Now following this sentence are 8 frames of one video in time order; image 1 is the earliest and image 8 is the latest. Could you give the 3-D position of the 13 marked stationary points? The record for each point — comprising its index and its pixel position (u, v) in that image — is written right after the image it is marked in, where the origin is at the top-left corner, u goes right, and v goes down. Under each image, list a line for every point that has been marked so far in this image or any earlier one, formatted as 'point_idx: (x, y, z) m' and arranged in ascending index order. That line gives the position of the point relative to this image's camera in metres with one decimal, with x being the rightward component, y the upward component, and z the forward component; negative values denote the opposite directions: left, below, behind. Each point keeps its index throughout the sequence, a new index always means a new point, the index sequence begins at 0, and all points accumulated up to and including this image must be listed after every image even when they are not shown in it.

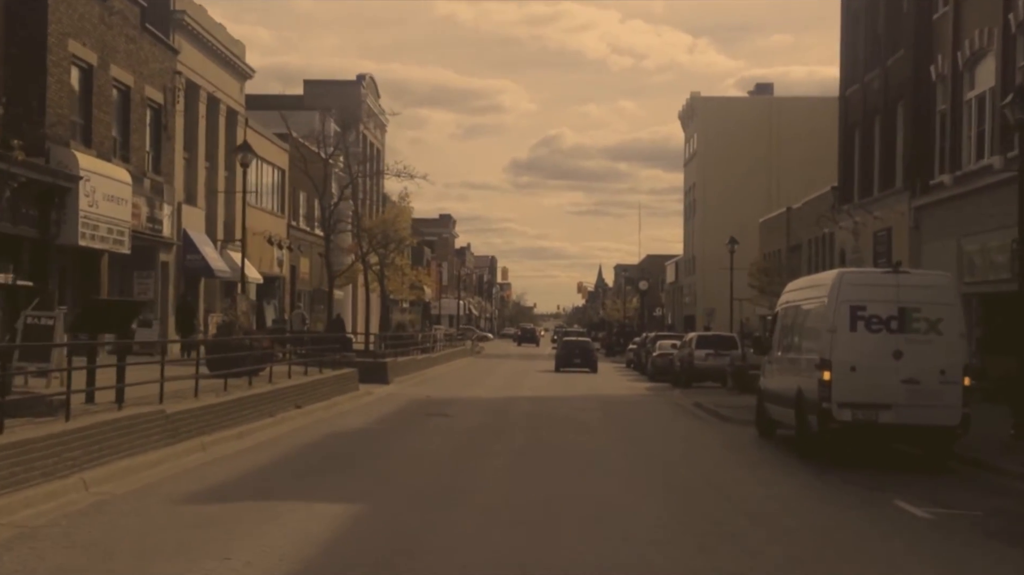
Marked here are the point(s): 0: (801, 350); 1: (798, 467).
0: (+4.3, -0.9, +18.6) m
1: (+3.9, -2.5, +17.1) m
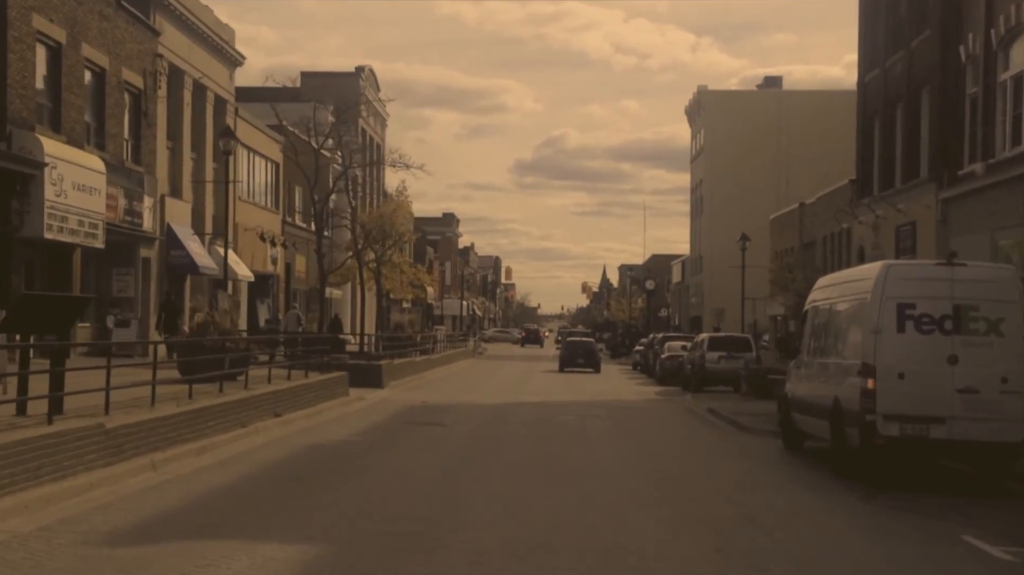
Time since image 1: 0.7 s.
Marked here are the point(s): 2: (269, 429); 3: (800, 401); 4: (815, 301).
0: (+4.3, -0.9, +16.6) m
1: (+3.9, -2.4, +15.1) m
2: (-3.7, -2.2, +19.2) m
3: (+4.3, -1.7, +18.7) m
4: (+4.6, -0.2, +18.7) m
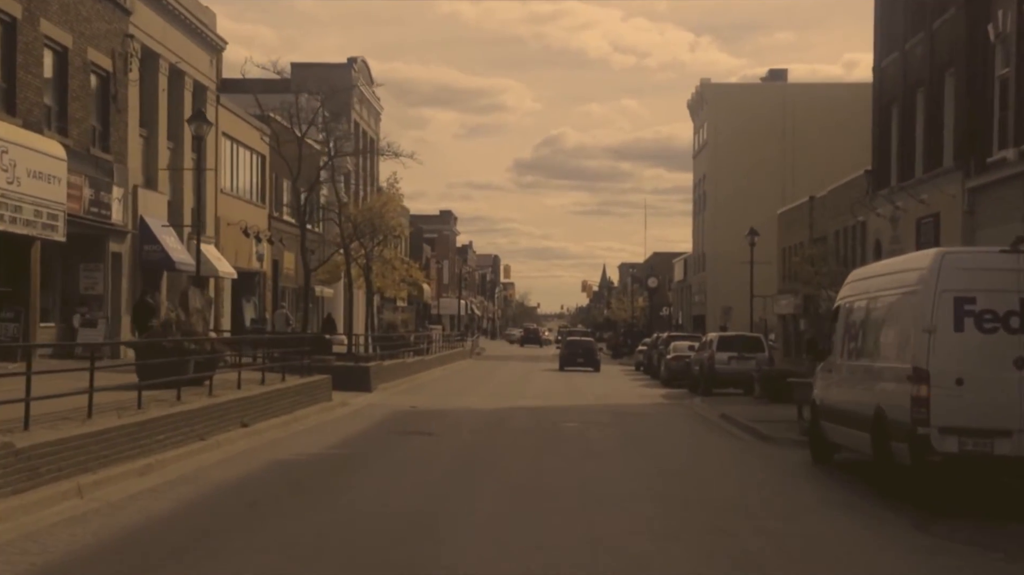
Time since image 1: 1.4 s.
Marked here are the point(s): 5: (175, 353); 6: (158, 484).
0: (+4.2, -0.8, +14.5) m
1: (+3.8, -2.3, +13.0) m
2: (-3.8, -2.1, +17.0) m
3: (+4.3, -1.6, +16.6) m
4: (+4.5, -0.1, +16.6) m
5: (-5.3, -1.0, +19.5) m
6: (-3.7, -2.1, +12.9) m
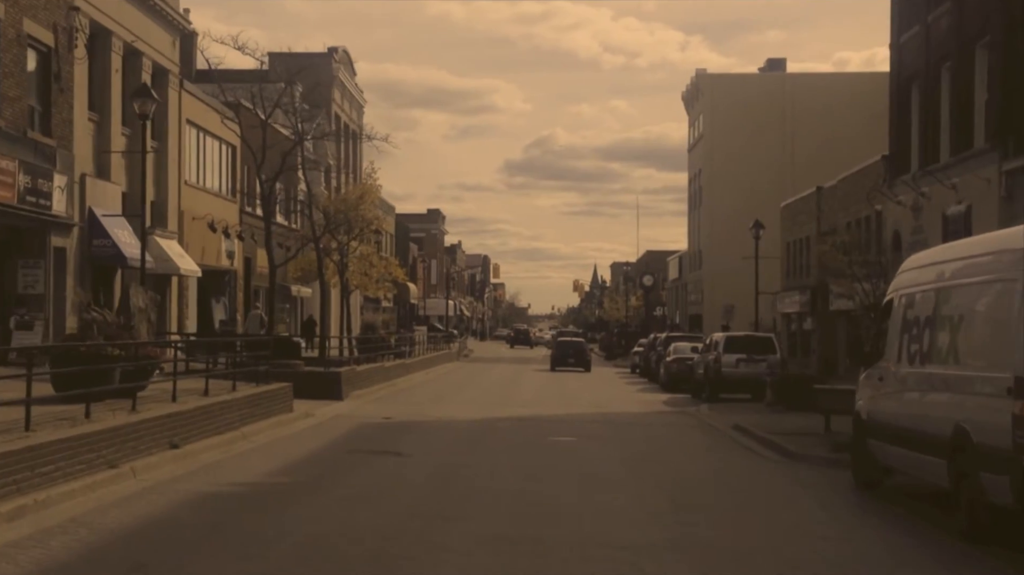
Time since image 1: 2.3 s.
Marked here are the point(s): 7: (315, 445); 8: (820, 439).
0: (+4.1, -0.7, +11.5) m
1: (+3.7, -2.2, +10.0) m
2: (-4.0, -2.0, +14.0) m
3: (+4.1, -1.5, +13.6) m
4: (+4.3, 0.0, +13.6) m
5: (-5.5, -1.0, +16.5) m
6: (-3.9, -2.0, +9.9) m
7: (-2.9, -2.3, +18.4) m
8: (+4.9, -2.4, +19.8) m
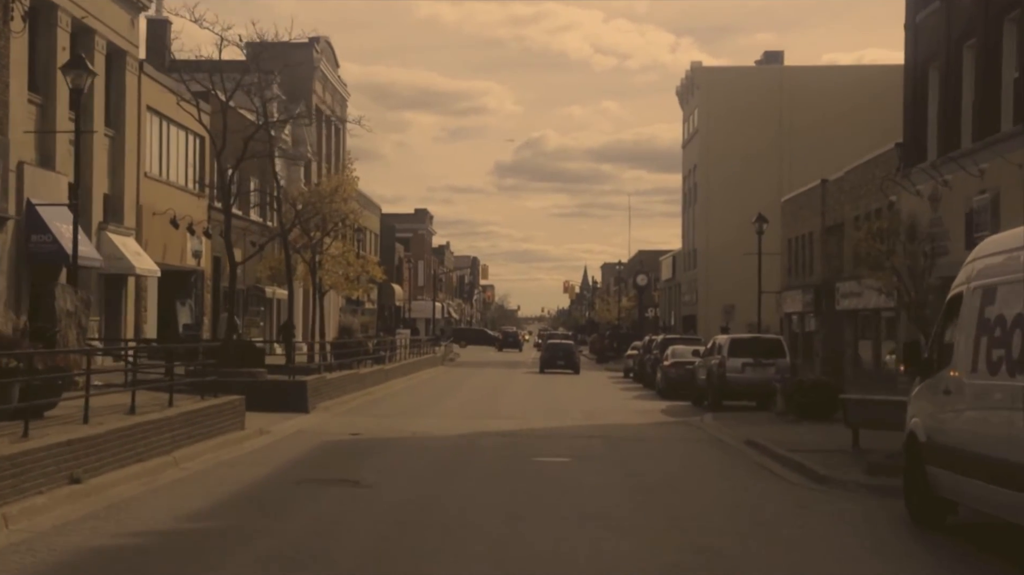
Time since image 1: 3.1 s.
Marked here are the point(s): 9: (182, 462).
0: (+3.9, -0.6, +8.8) m
1: (+3.5, -2.1, +7.3) m
2: (-4.2, -2.0, +11.3) m
3: (+3.9, -1.4, +11.0) m
4: (+4.1, +0.1, +10.9) m
5: (-5.7, -0.9, +13.8) m
6: (-4.0, -1.9, +7.2) m
7: (-3.1, -2.3, +15.6) m
8: (+4.6, -2.3, +17.2) m
9: (-4.1, -2.2, +15.4) m
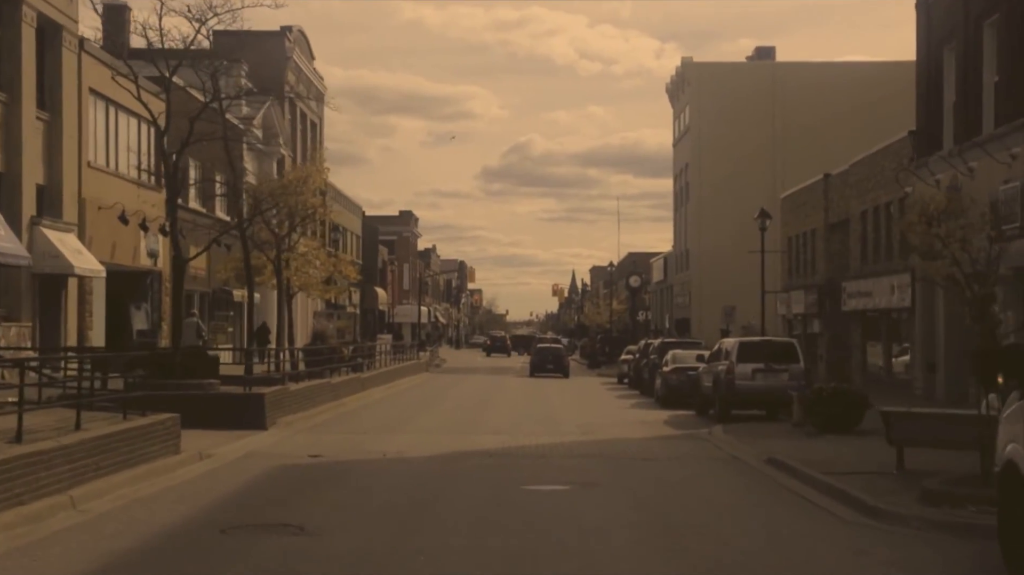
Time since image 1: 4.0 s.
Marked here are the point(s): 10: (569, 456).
0: (+3.7, -0.5, +6.0) m
1: (+3.4, -2.0, +4.5) m
2: (-4.3, -1.9, +8.4) m
3: (+3.7, -1.3, +8.1) m
4: (+3.9, +0.2, +8.1) m
5: (-5.9, -0.9, +10.8) m
6: (-4.1, -1.9, +4.3) m
7: (-3.3, -2.3, +12.7) m
8: (+4.4, -2.3, +14.3) m
9: (-4.3, -2.1, +12.5) m
10: (+0.9, -2.6, +19.1) m
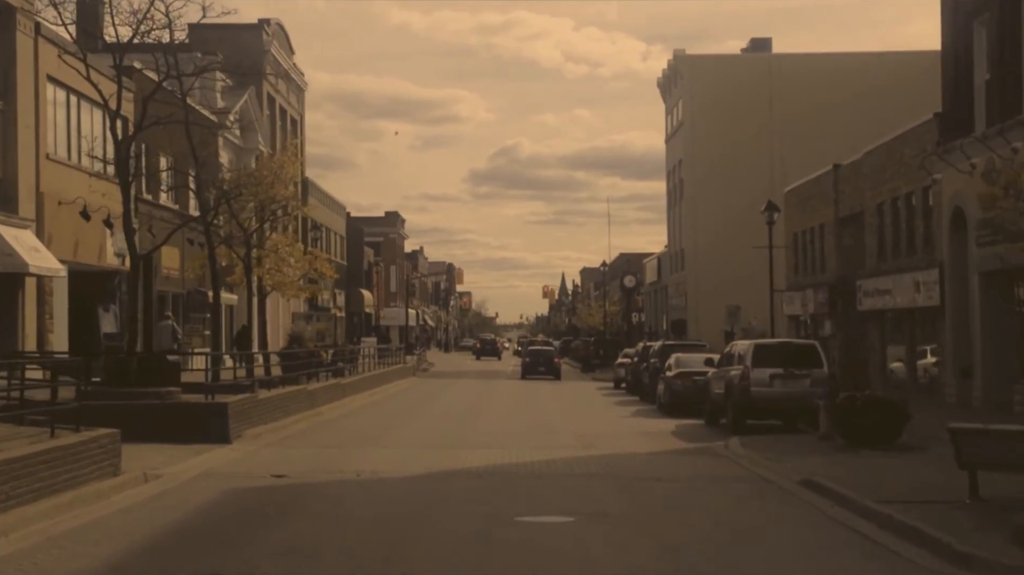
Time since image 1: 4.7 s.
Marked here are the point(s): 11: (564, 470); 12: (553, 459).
0: (+3.8, -0.4, +3.6) m
1: (+3.5, -1.9, +2.1) m
2: (-4.3, -1.9, +5.9) m
3: (+3.7, -1.2, +5.7) m
4: (+3.9, +0.3, +5.7) m
5: (-5.9, -0.9, +8.3) m
6: (-4.1, -1.8, +1.8) m
7: (-3.3, -2.2, +10.3) m
8: (+4.4, -2.2, +11.9) m
9: (-4.3, -2.1, +10.0) m
10: (+0.8, -2.5, +16.7) m
11: (+0.7, -2.5, +17.2) m
12: (+0.7, -2.6, +18.6) m
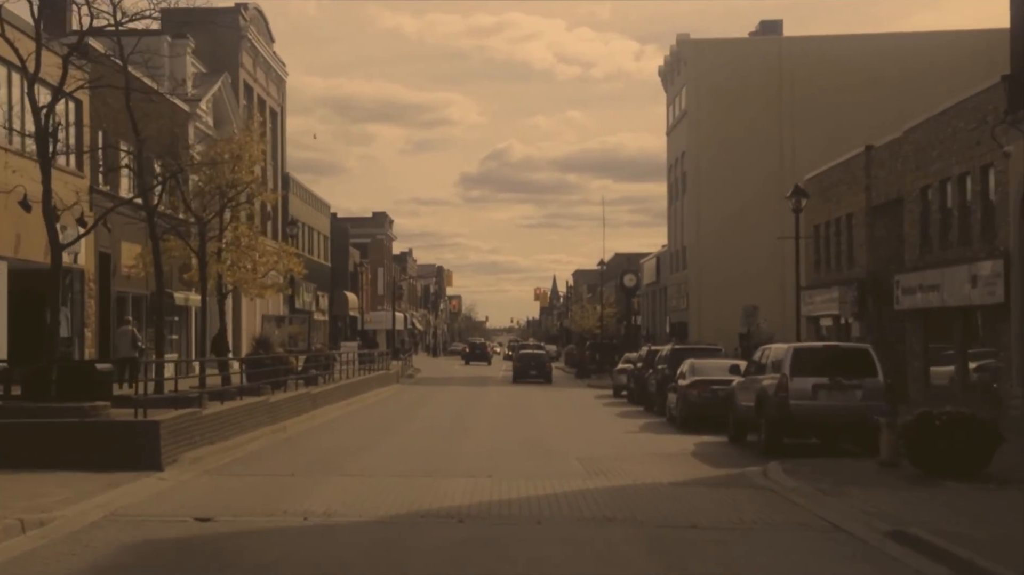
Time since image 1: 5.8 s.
0: (+3.8, -0.2, -0.2) m
1: (+3.5, -1.7, -1.7) m
2: (-4.3, -1.7, +2.1) m
3: (+3.7, -1.1, +2.0) m
4: (+3.9, +0.4, +2.0) m
5: (-5.9, -0.7, +4.5) m
6: (-4.0, -1.6, -2.0) m
7: (-3.4, -2.1, +6.5) m
8: (+4.4, -2.0, +8.2) m
9: (-4.3, -1.9, +6.2) m
10: (+0.8, -2.4, +12.9) m
11: (+0.6, -2.4, +13.5) m
12: (+0.6, -2.5, +14.8) m
